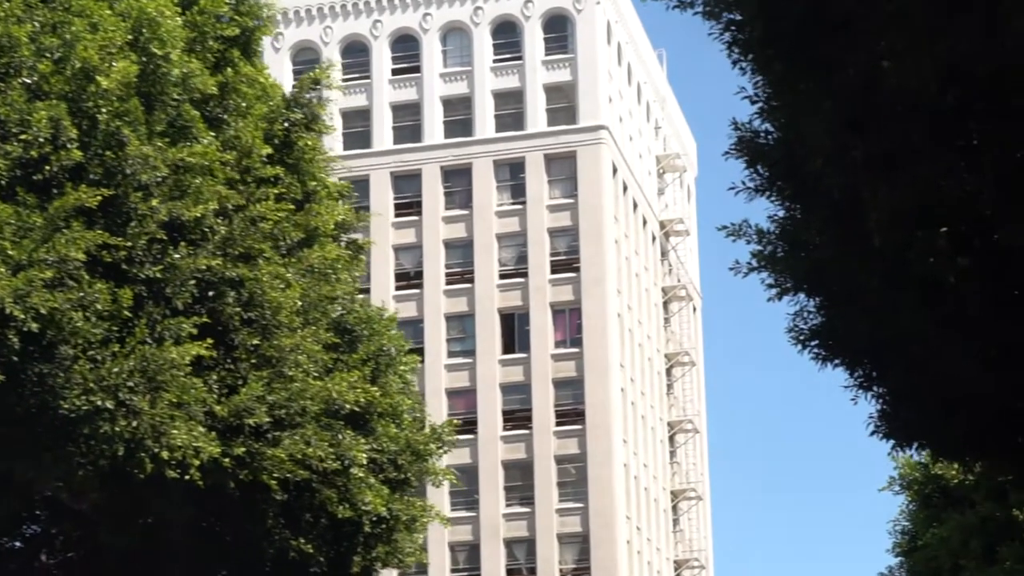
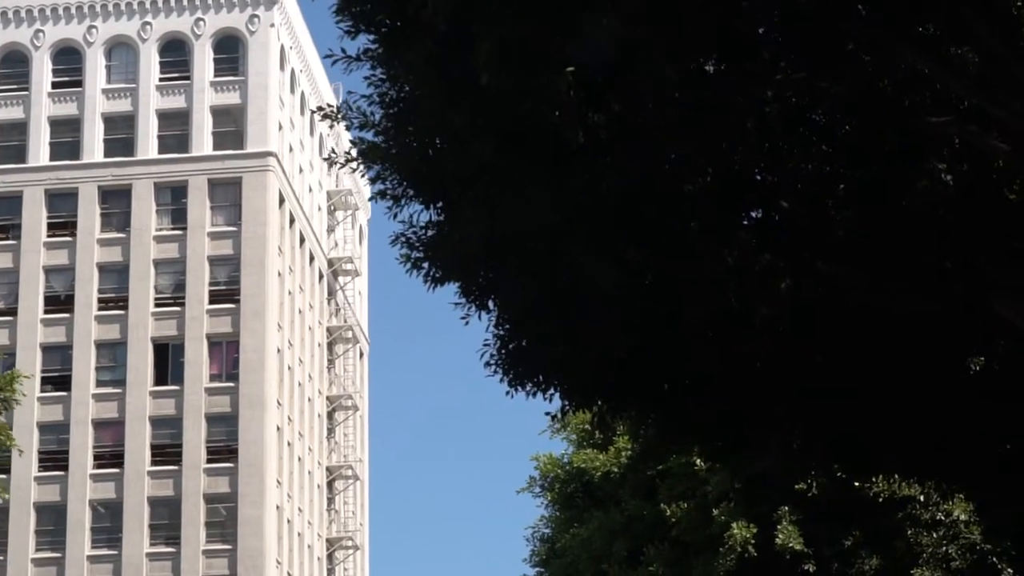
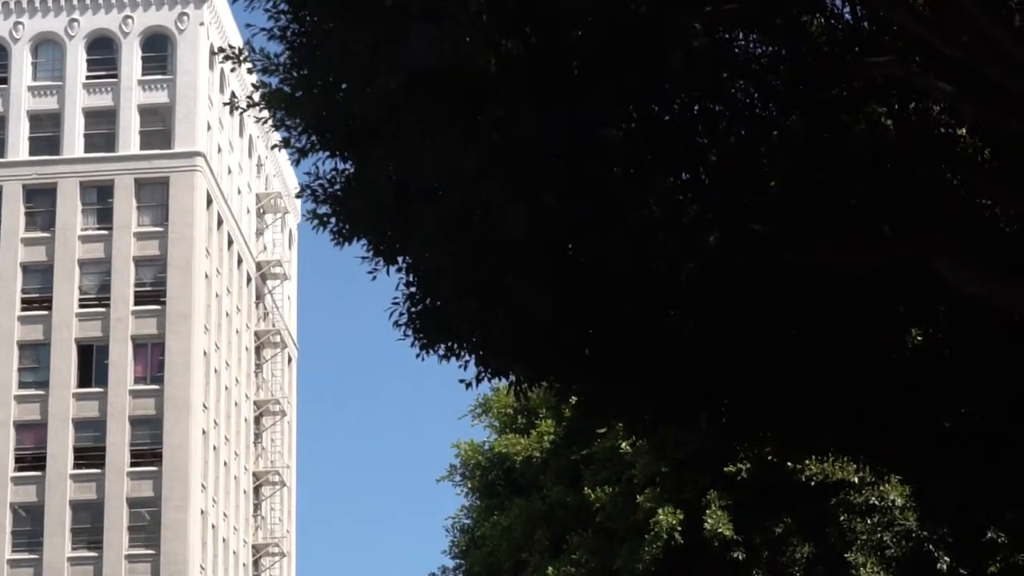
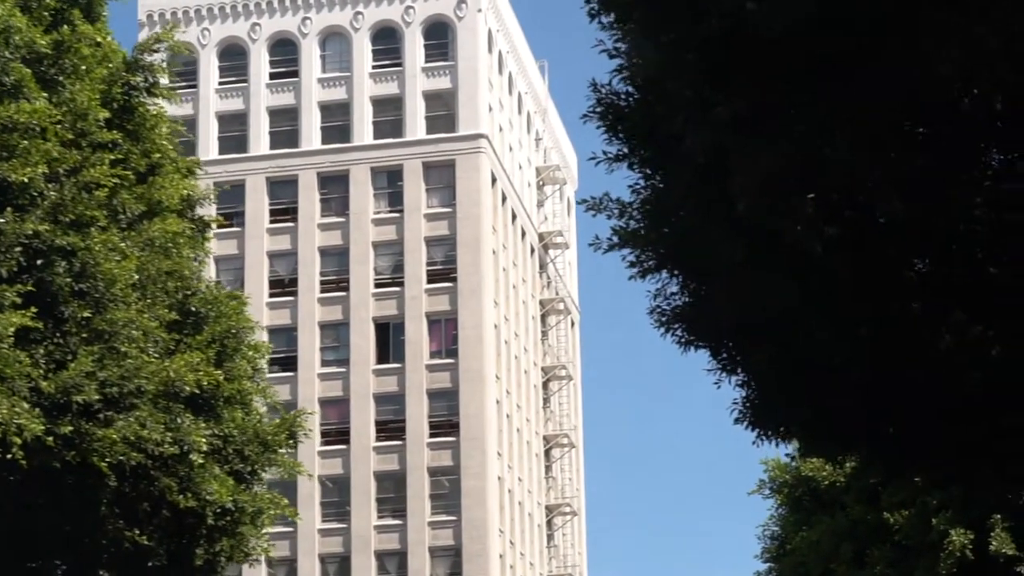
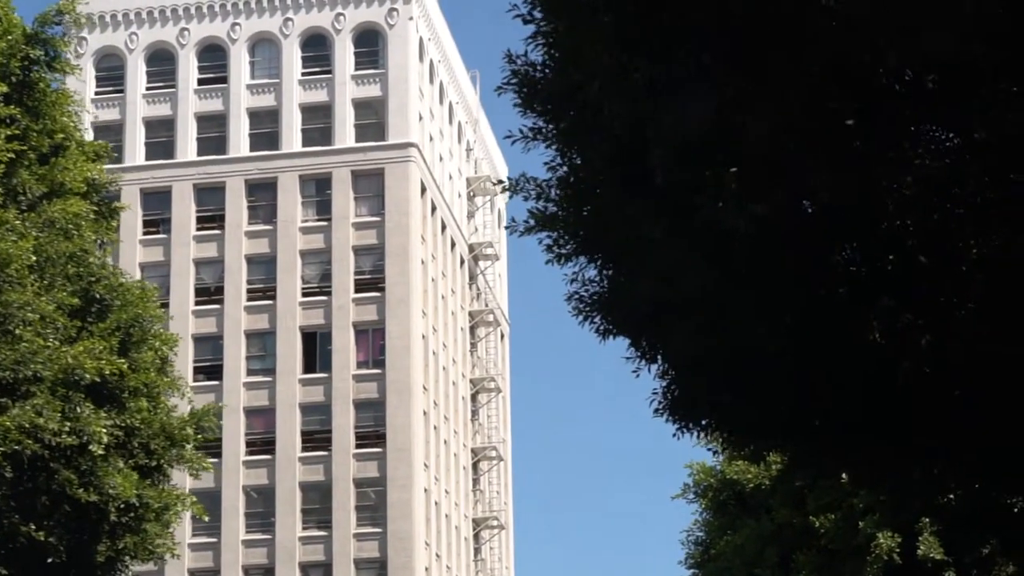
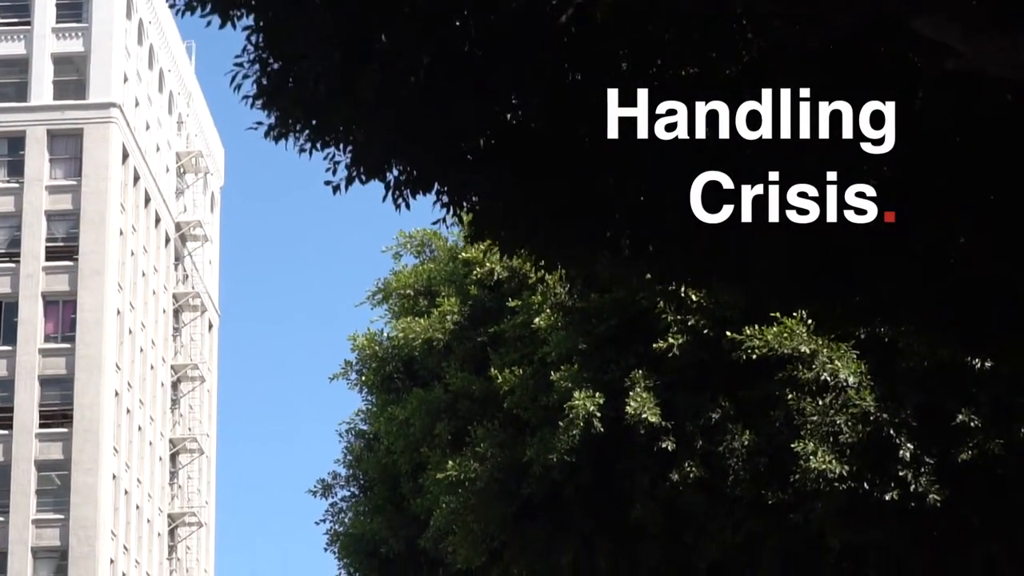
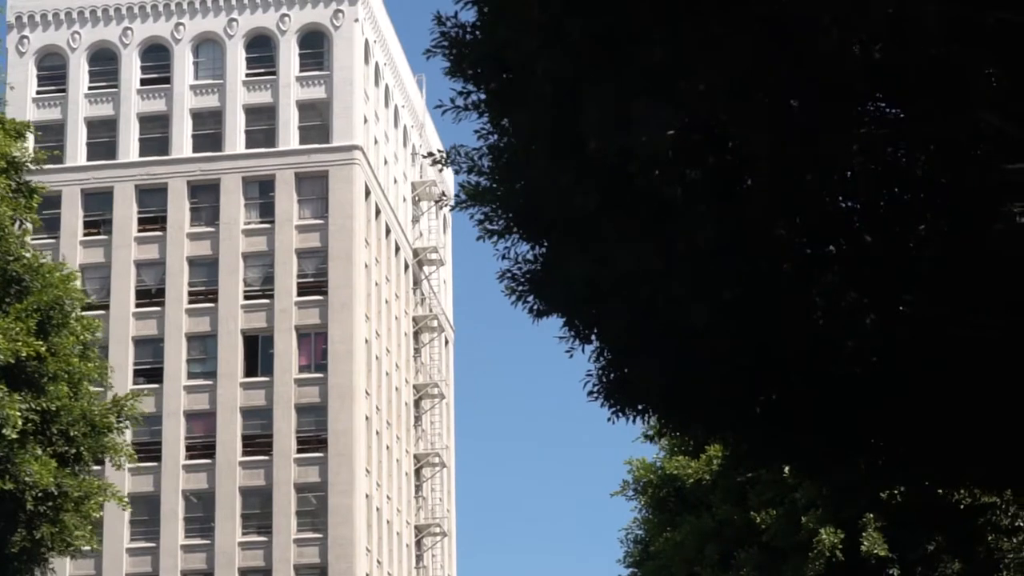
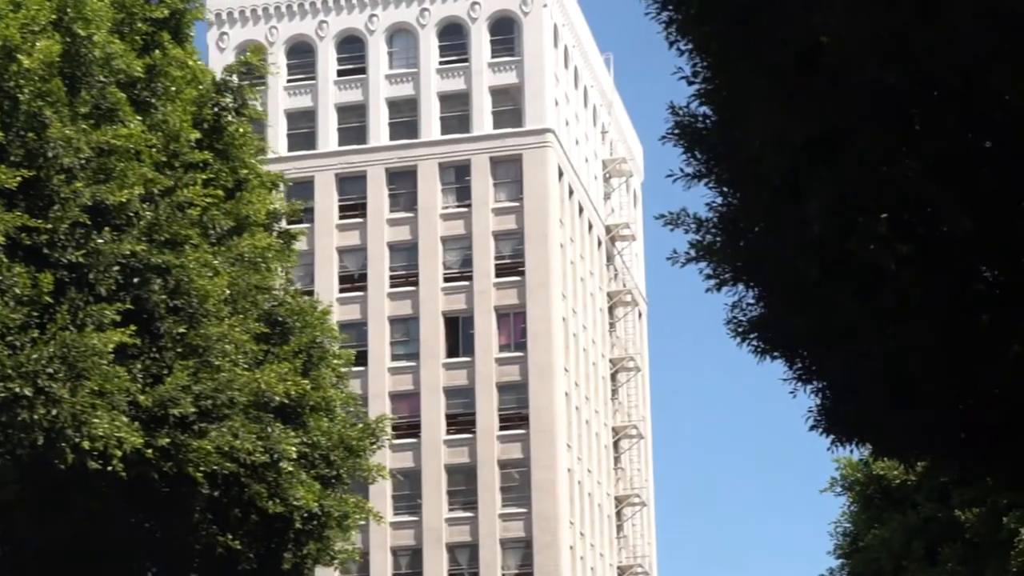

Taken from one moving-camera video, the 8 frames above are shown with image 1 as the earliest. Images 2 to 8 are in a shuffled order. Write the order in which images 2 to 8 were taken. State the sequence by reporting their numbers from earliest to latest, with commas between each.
8, 4, 5, 7, 2, 3, 6
